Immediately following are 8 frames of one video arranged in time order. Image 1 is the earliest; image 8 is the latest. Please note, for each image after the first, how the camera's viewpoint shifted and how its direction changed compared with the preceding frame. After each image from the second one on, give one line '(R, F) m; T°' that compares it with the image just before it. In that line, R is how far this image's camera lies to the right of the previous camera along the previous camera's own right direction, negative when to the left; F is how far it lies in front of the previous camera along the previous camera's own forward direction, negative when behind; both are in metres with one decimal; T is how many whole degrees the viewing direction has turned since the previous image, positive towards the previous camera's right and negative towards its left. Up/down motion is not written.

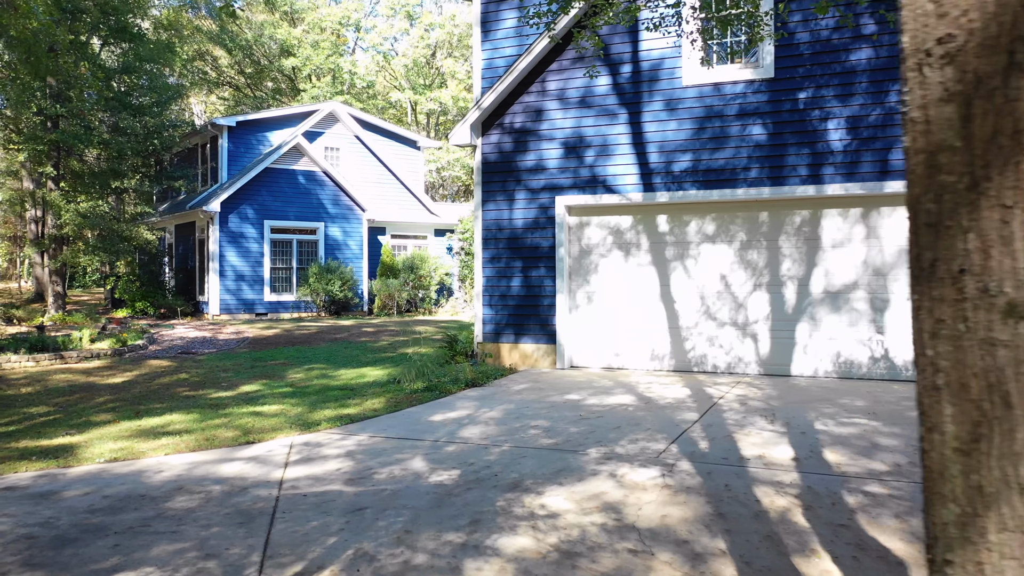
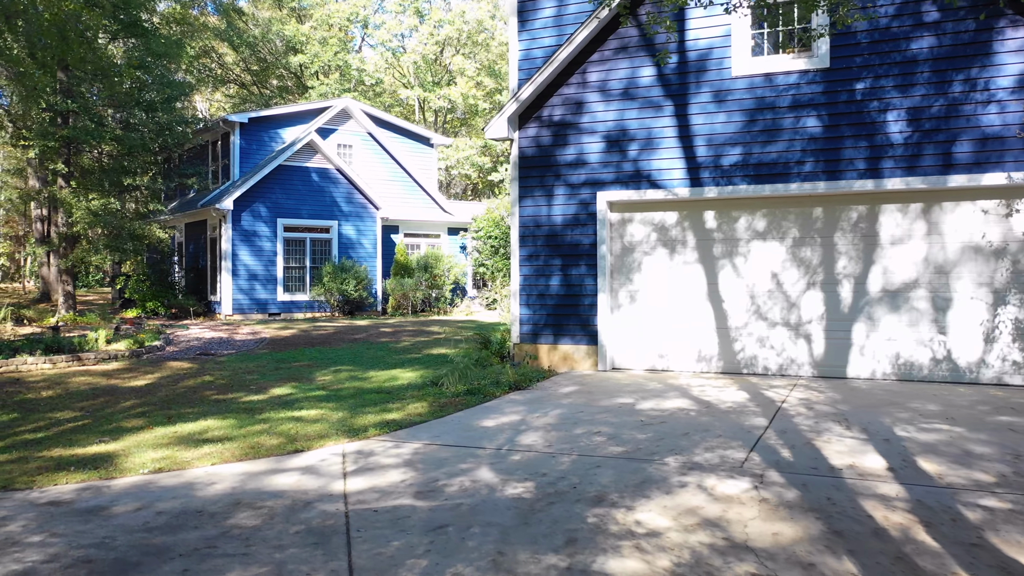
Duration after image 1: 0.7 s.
(-0.6, +0.4) m; 0°
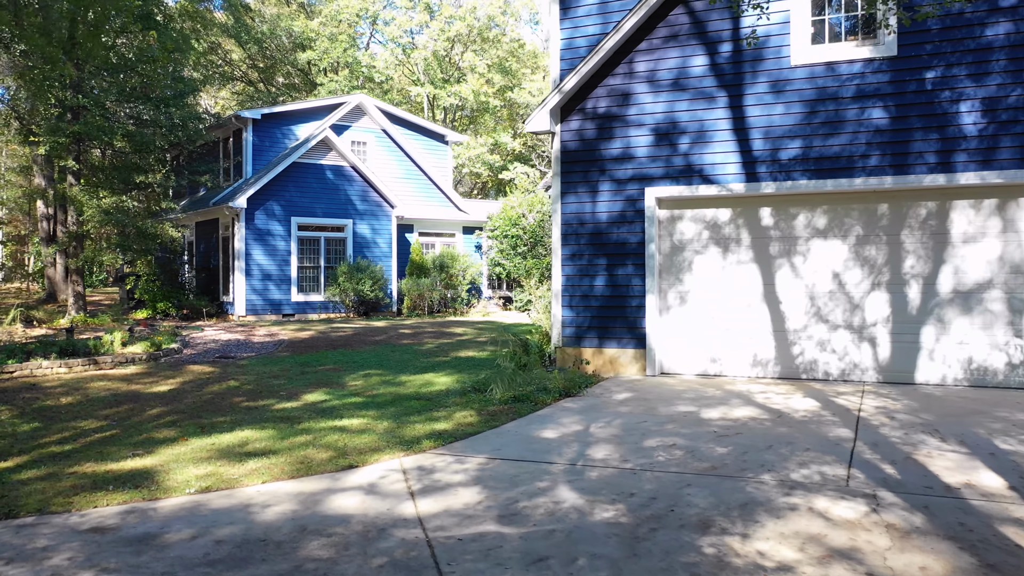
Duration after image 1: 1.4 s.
(-0.7, +0.5) m; 0°
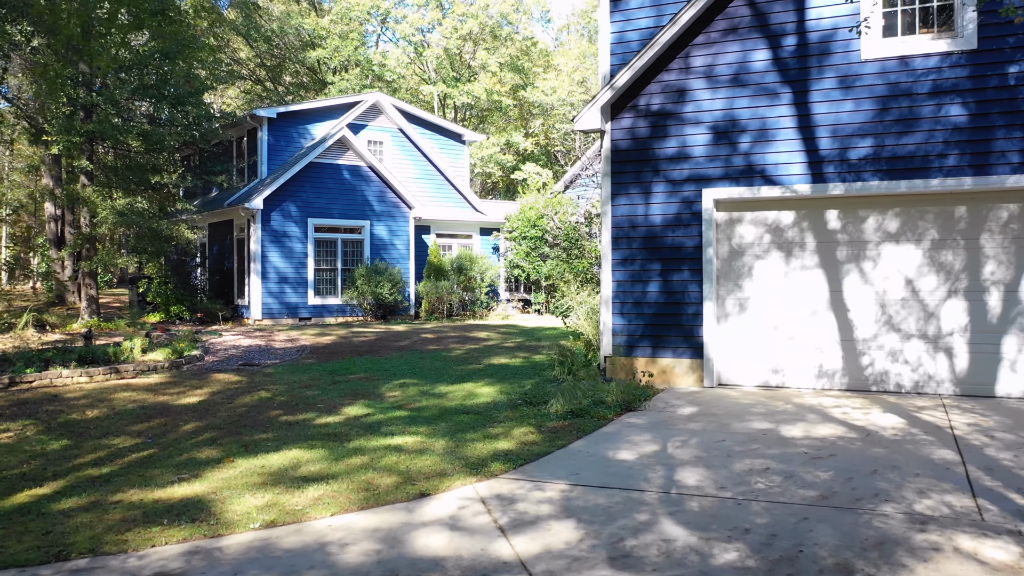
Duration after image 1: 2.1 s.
(-0.7, +0.5) m; 0°
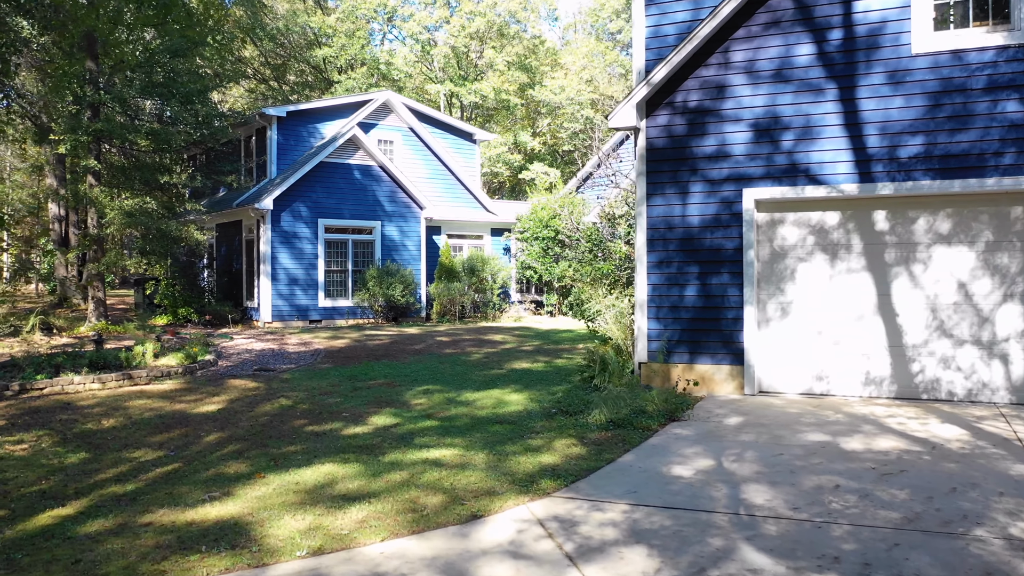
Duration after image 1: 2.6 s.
(-0.5, +0.3) m; 0°
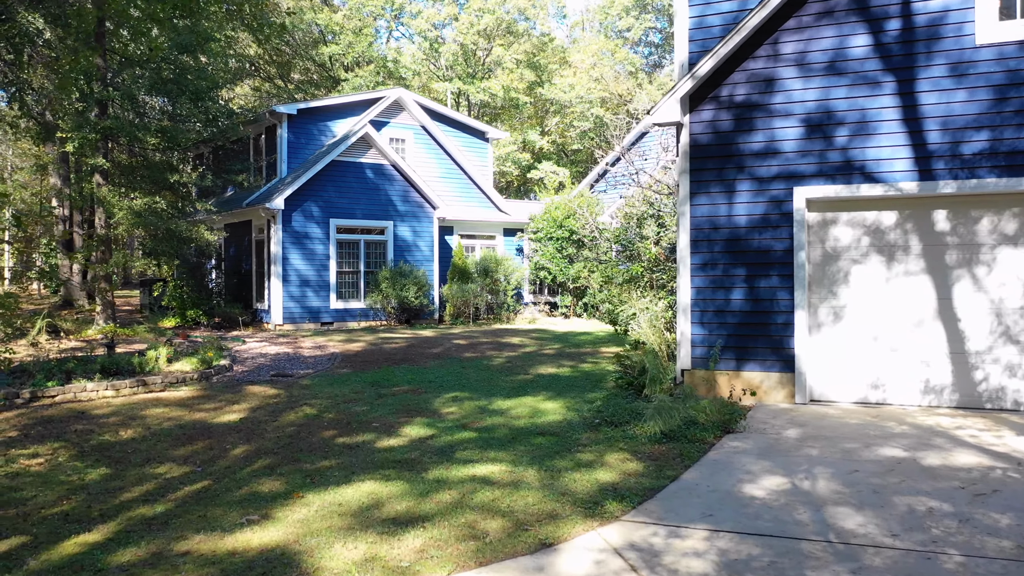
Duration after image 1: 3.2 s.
(-0.5, +0.4) m; 0°
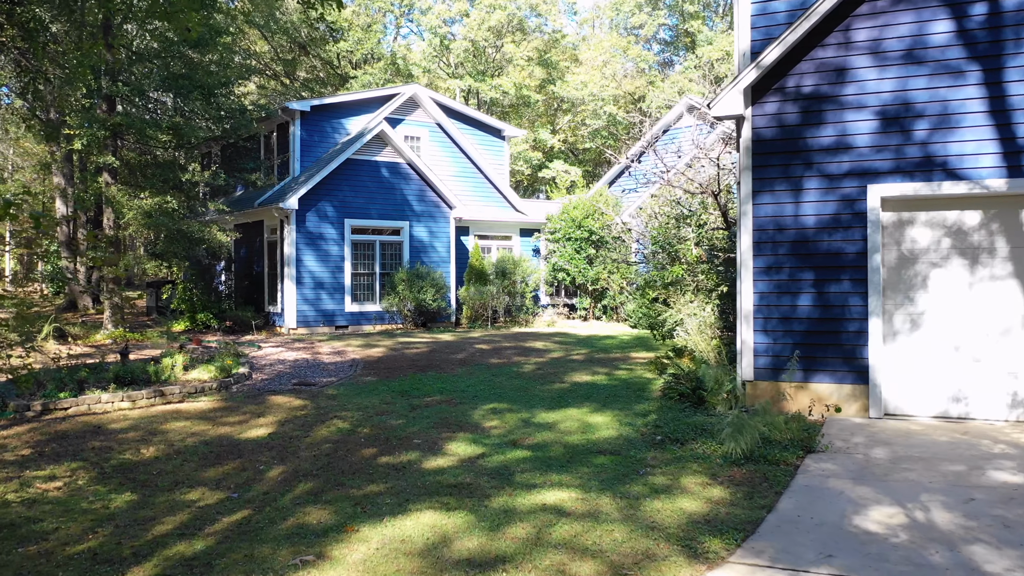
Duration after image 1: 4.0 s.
(-0.6, +0.6) m; 0°
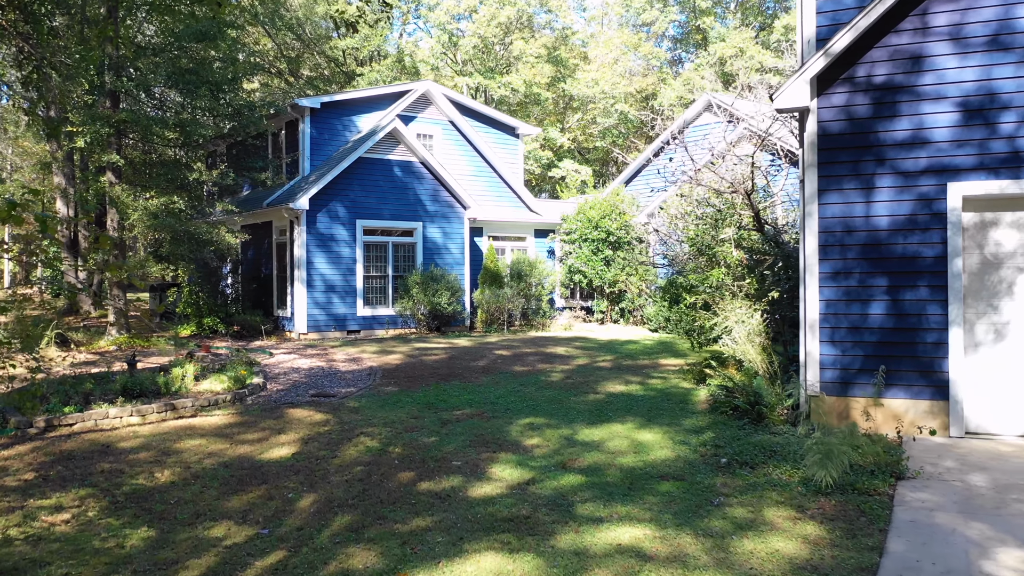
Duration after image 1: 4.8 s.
(-0.5, +0.6) m; 0°
